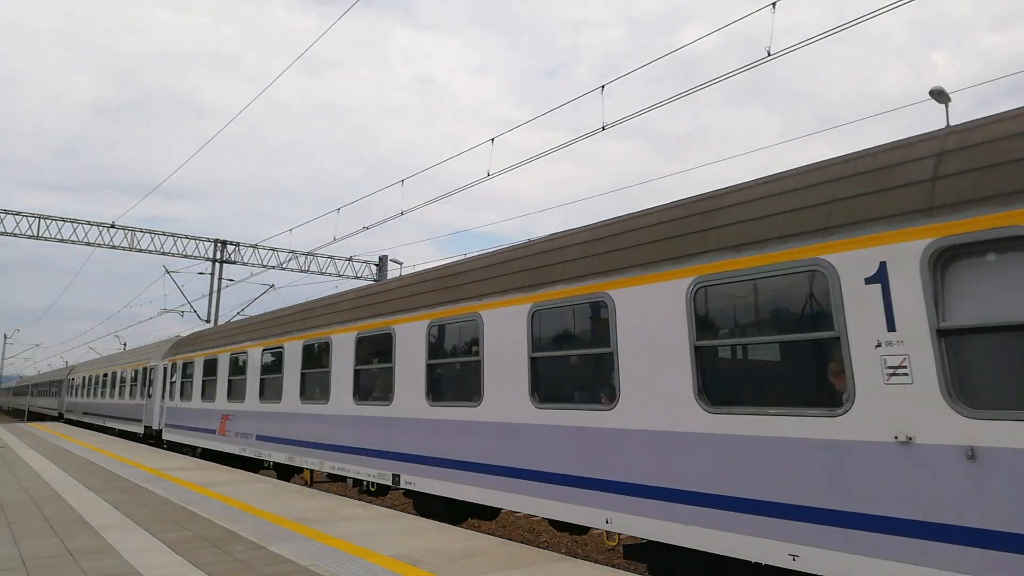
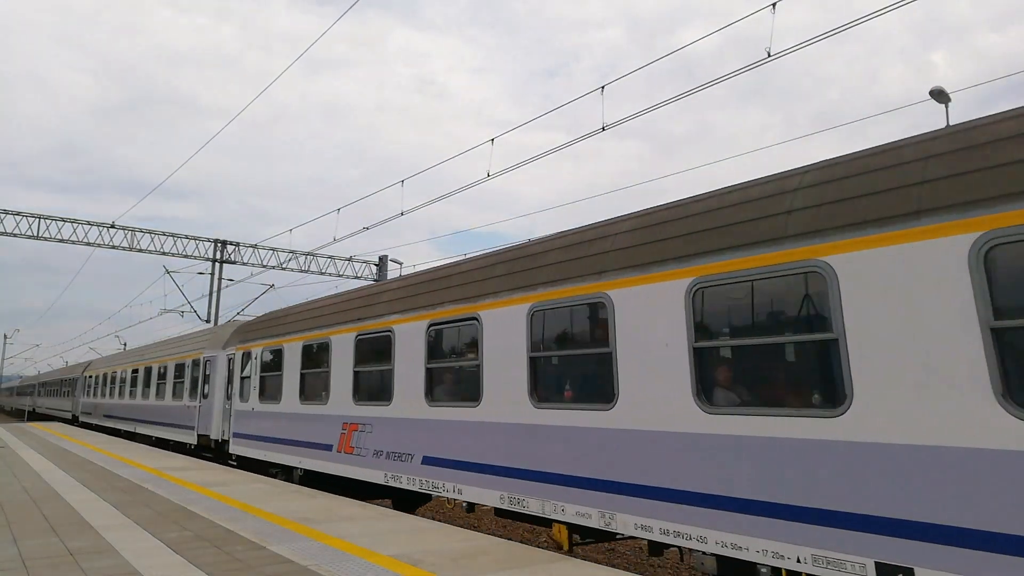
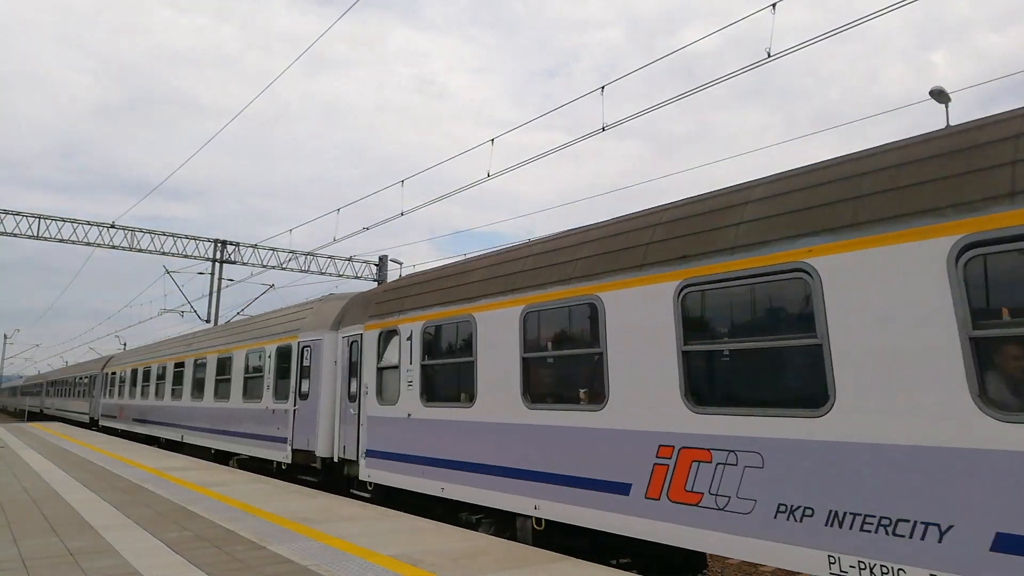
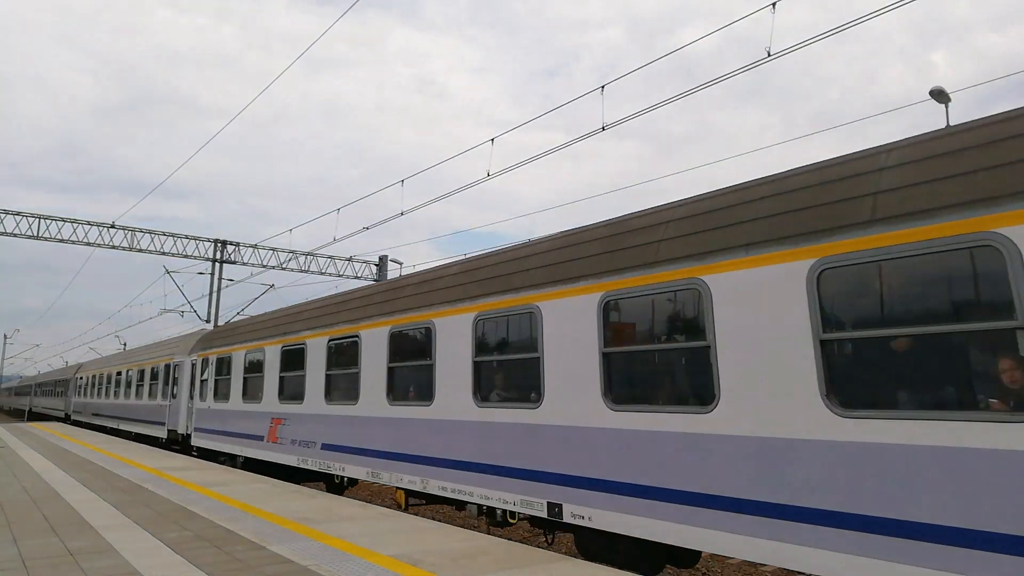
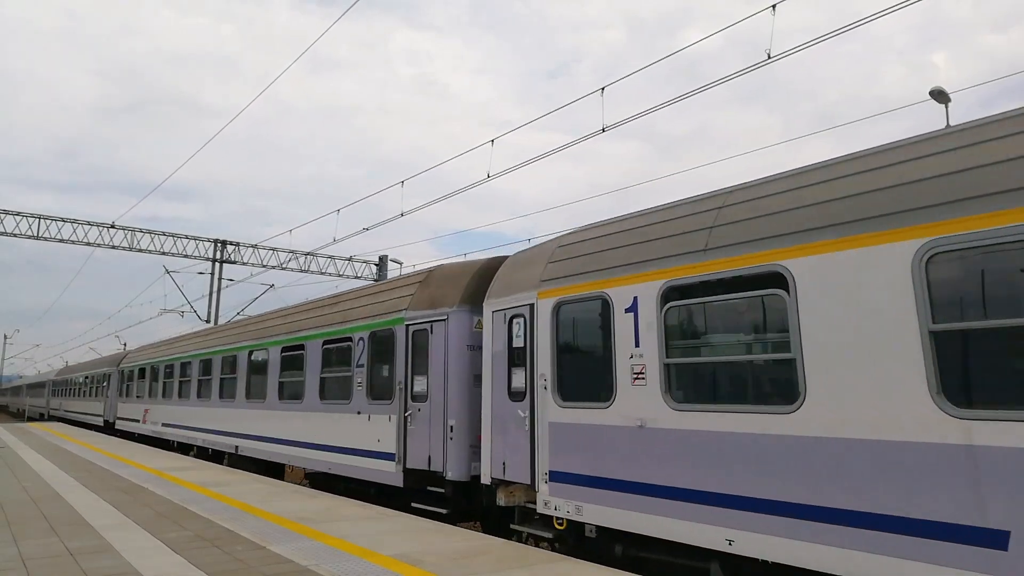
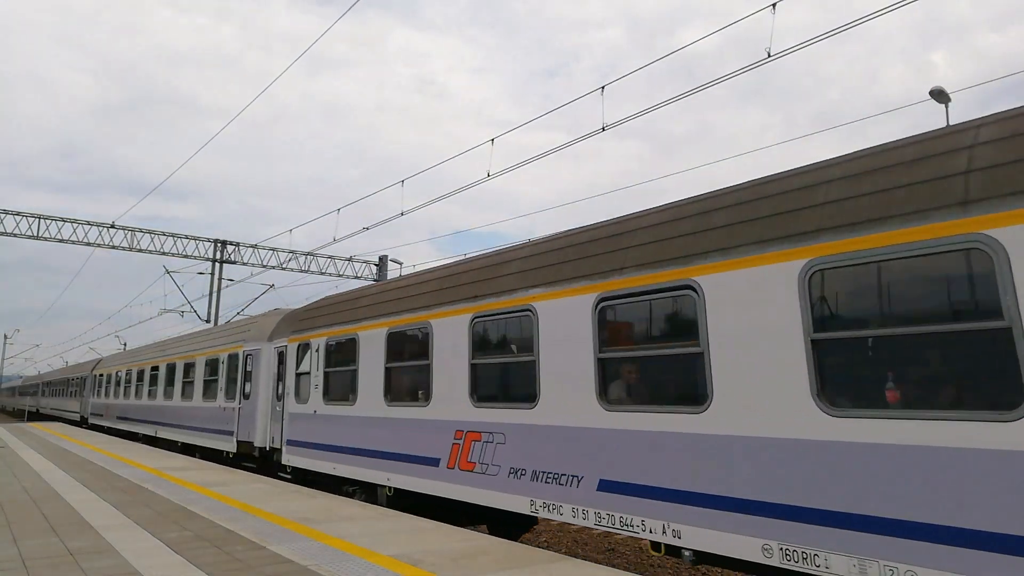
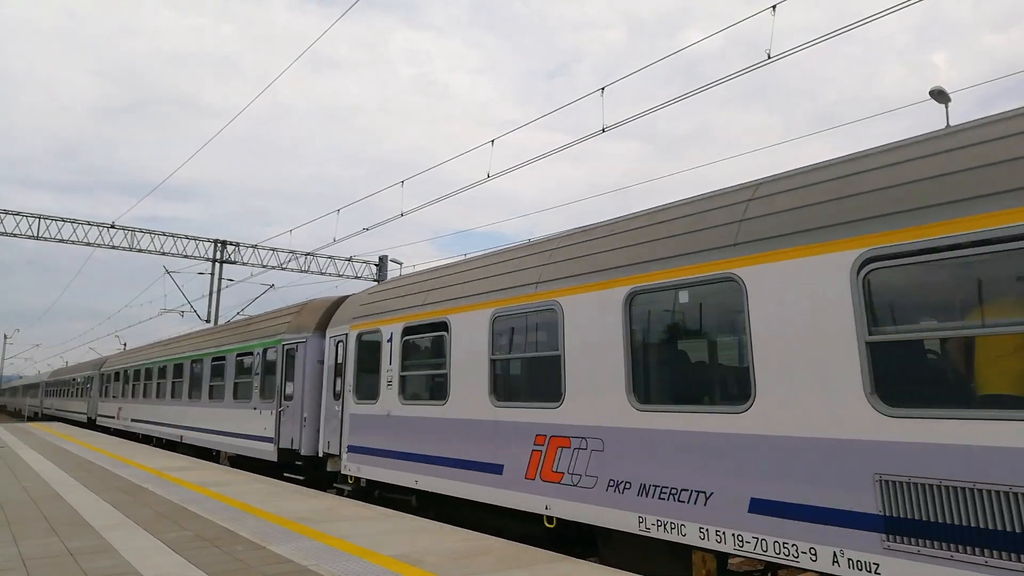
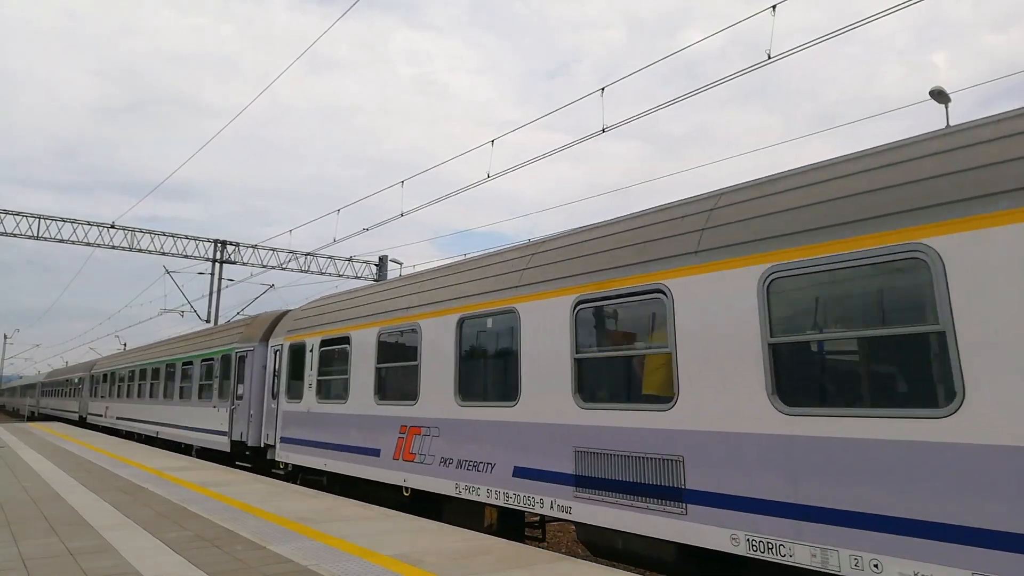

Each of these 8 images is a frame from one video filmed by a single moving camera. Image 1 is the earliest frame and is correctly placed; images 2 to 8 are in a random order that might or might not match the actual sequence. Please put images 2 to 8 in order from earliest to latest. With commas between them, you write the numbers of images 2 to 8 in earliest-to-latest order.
4, 2, 6, 3, 8, 7, 5
